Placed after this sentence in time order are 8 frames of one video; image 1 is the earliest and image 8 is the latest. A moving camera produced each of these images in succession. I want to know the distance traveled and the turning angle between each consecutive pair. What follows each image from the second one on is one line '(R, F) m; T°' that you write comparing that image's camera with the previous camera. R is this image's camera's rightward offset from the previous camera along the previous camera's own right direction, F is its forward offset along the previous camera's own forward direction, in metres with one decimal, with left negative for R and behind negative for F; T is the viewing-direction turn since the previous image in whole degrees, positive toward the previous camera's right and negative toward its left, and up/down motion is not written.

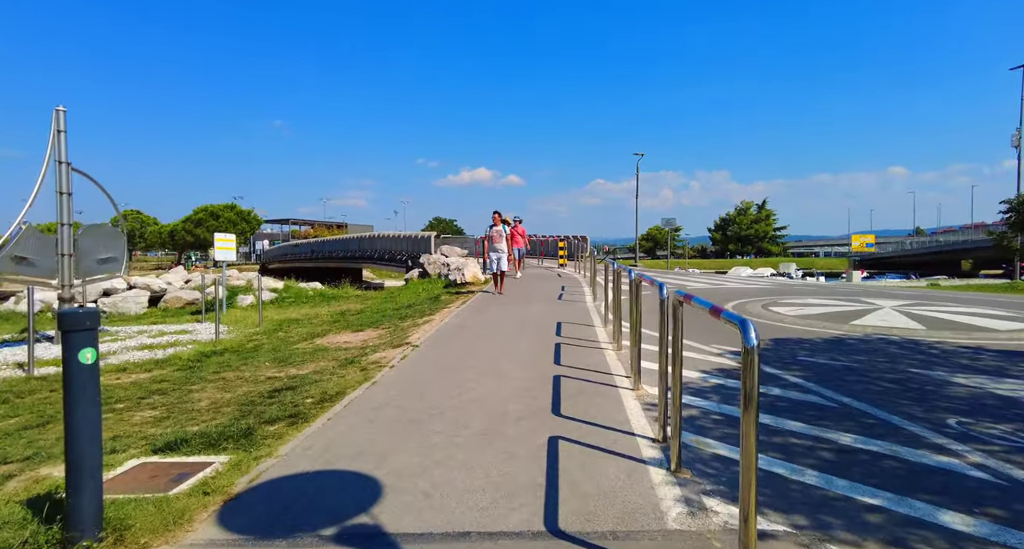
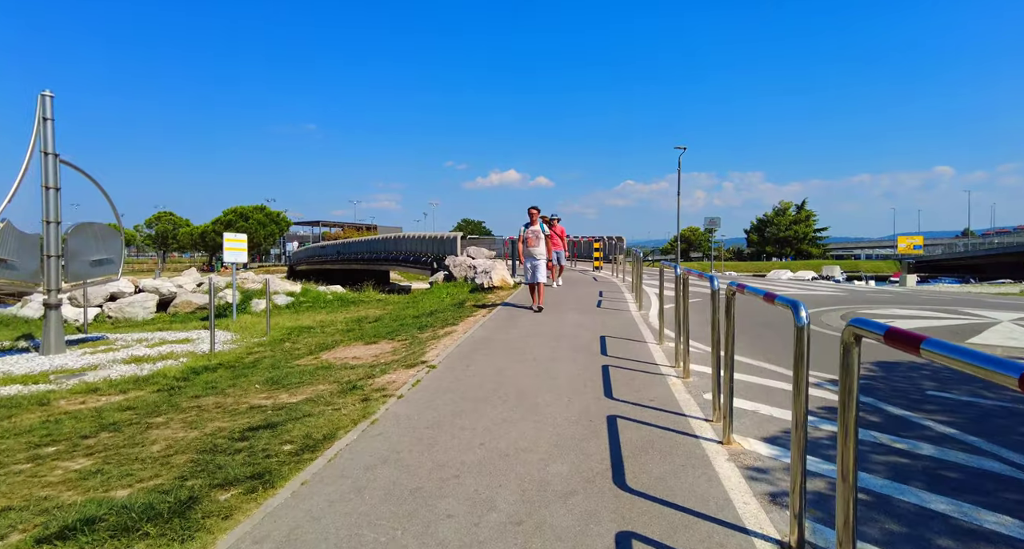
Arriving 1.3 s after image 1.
(-0.1, +1.5) m; -3°
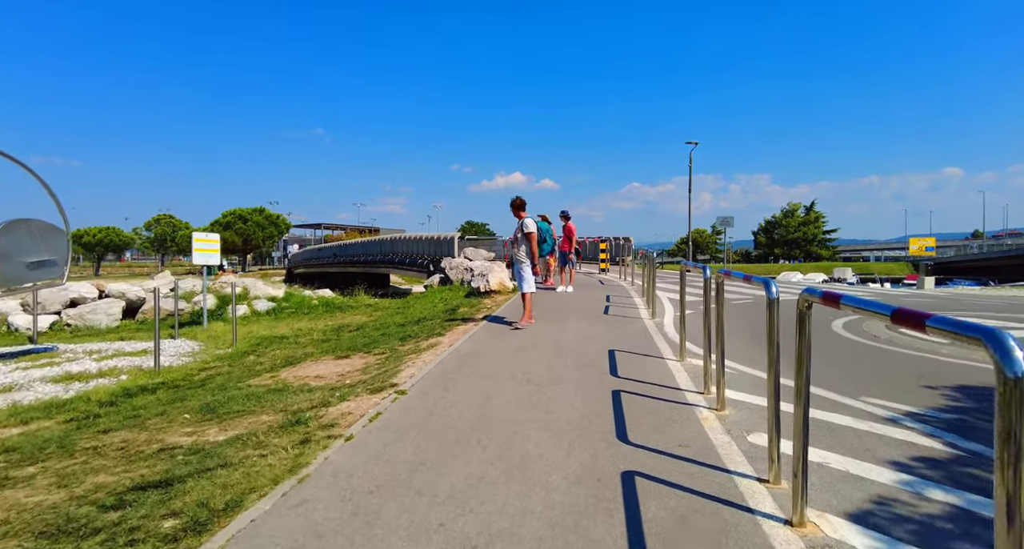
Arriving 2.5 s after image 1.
(+0.2, +1.3) m; -1°
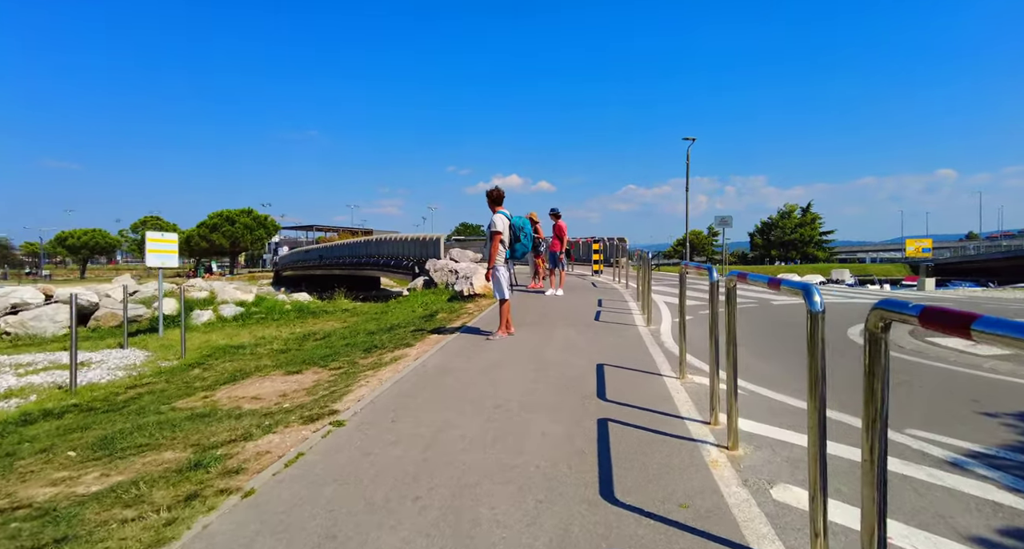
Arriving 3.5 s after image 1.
(+0.3, +1.0) m; 0°
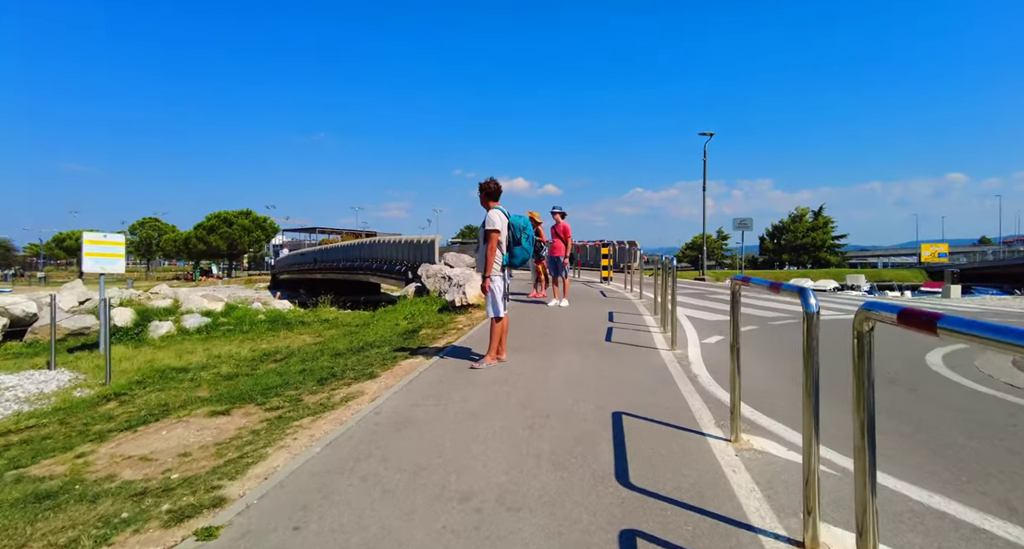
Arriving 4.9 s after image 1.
(+0.2, +1.7) m; -1°
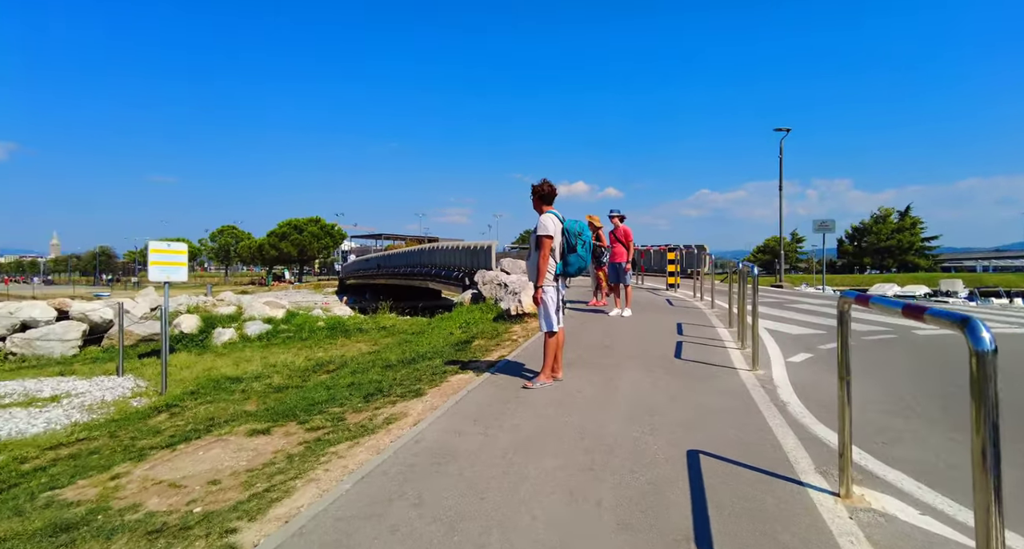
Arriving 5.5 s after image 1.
(0.0, +0.6) m; -6°
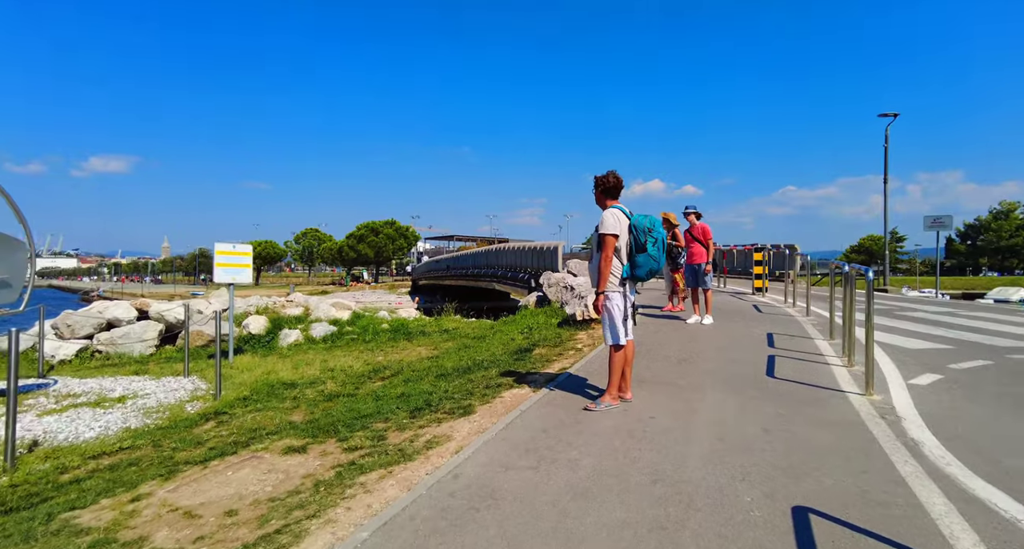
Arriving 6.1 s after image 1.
(+0.1, +0.7) m; -8°
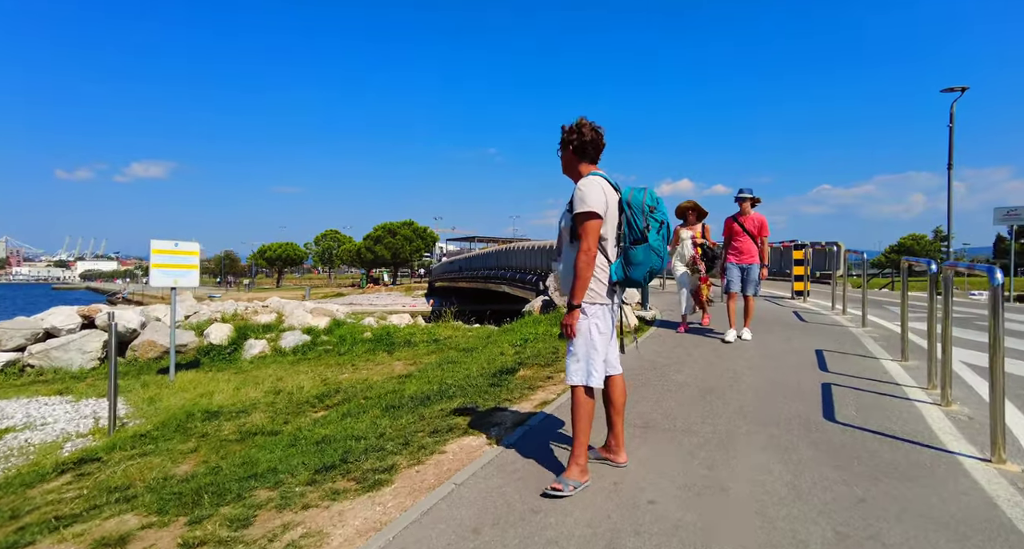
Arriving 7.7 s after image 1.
(+0.6, +1.8) m; -3°
